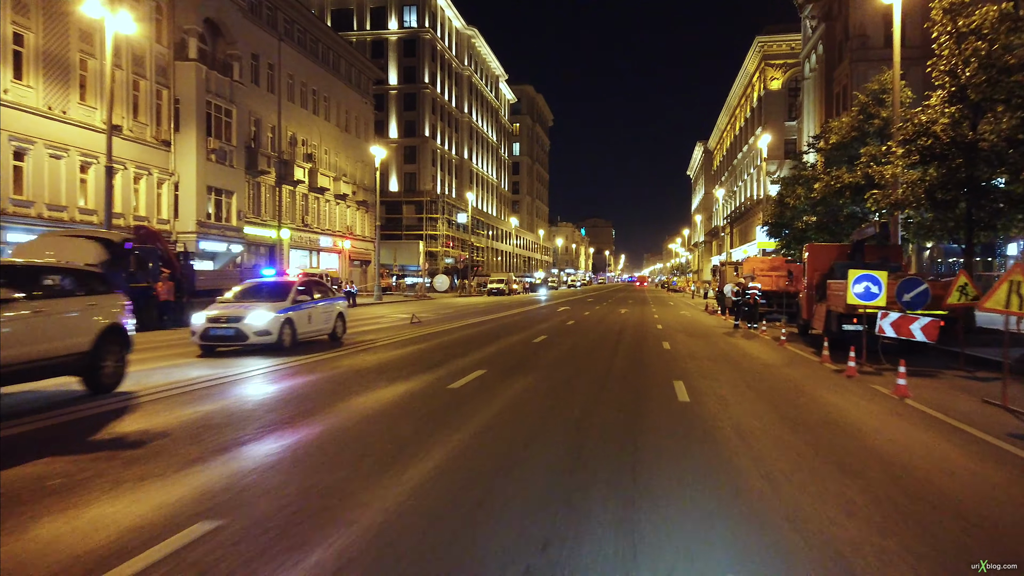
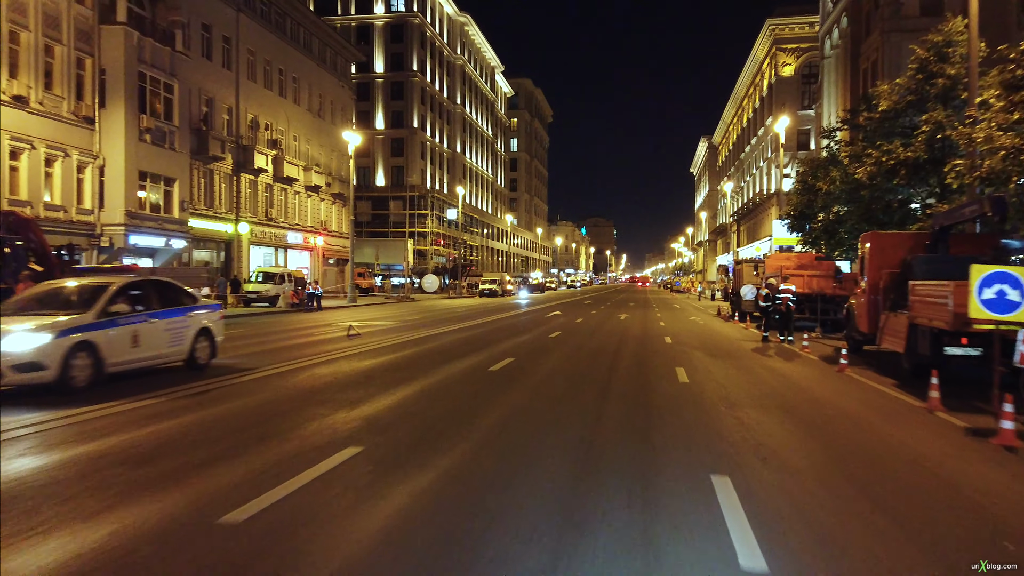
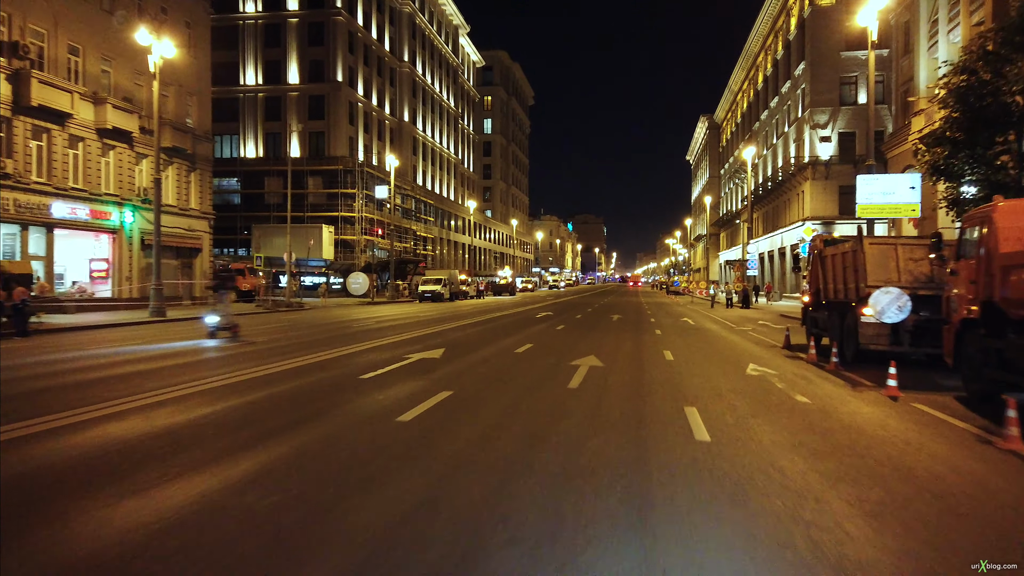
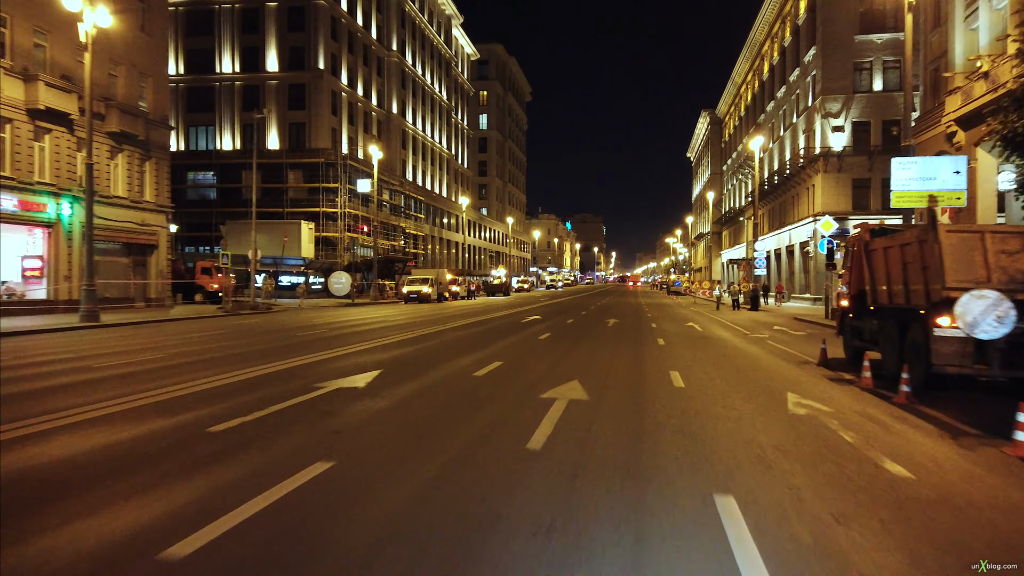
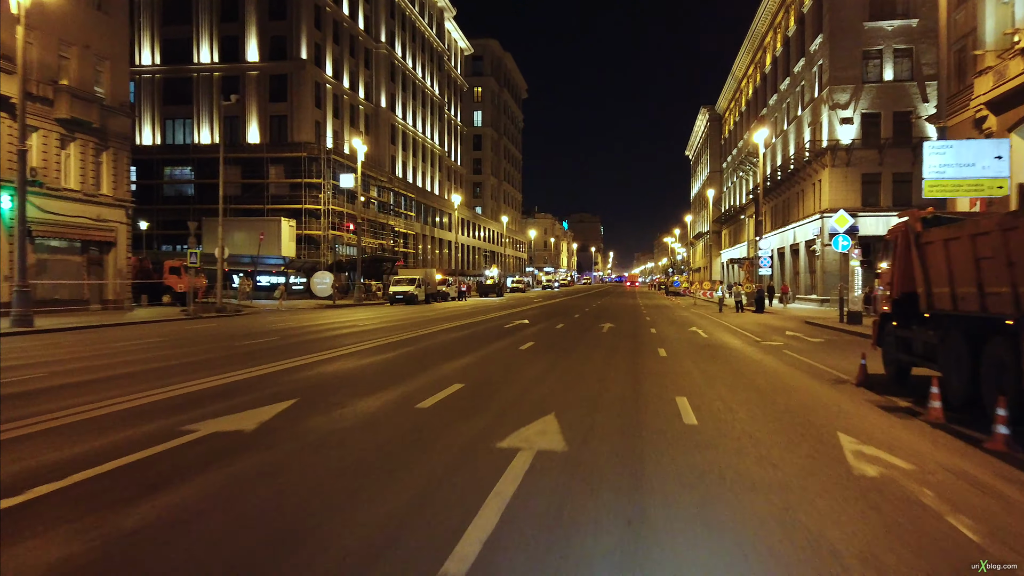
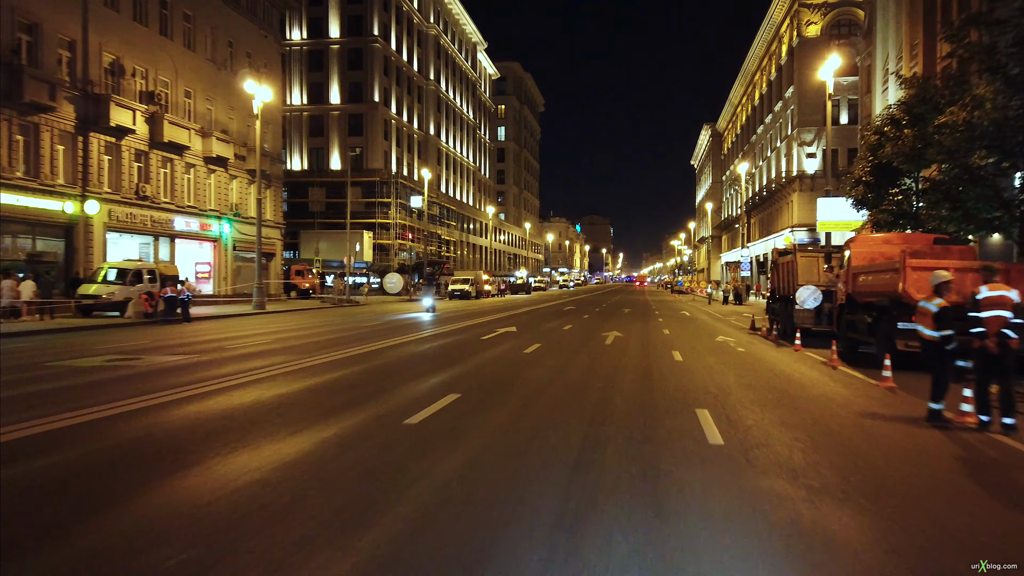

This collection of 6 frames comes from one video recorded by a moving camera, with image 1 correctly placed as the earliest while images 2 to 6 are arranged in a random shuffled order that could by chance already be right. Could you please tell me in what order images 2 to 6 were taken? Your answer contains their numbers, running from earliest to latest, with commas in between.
2, 6, 3, 4, 5
